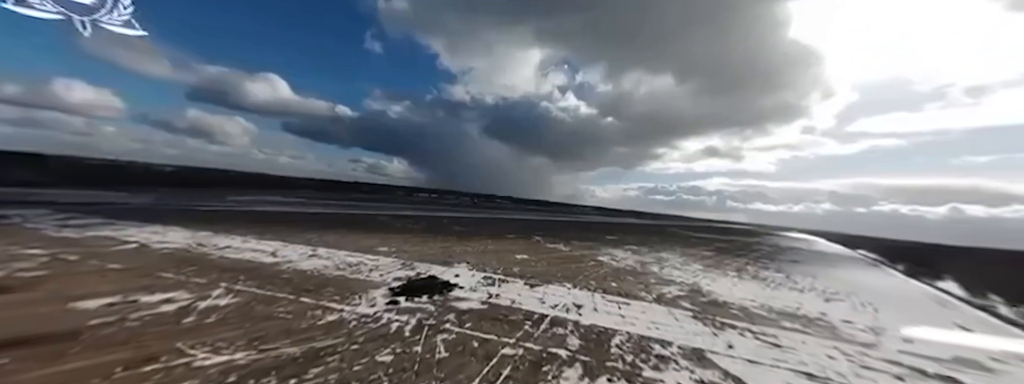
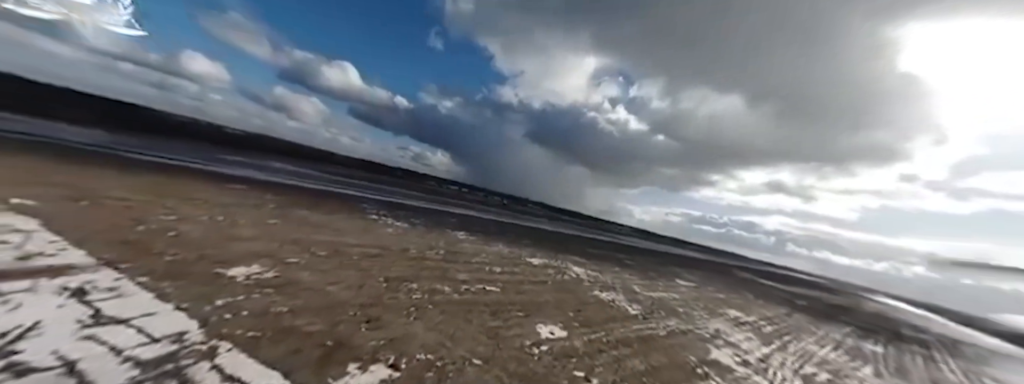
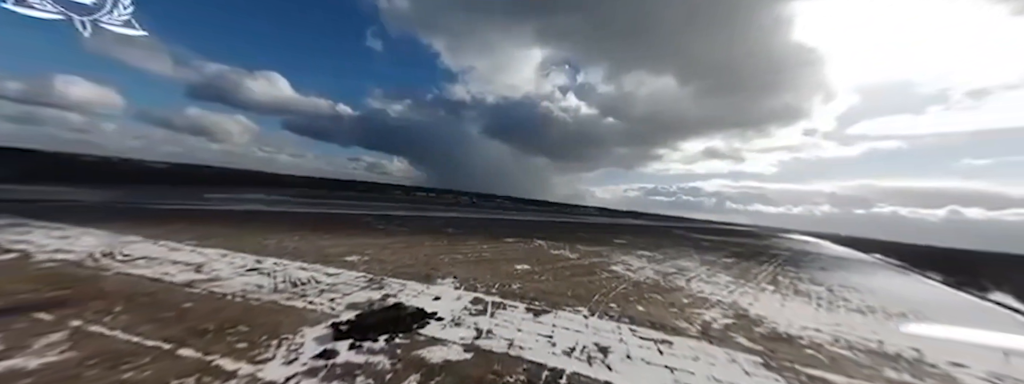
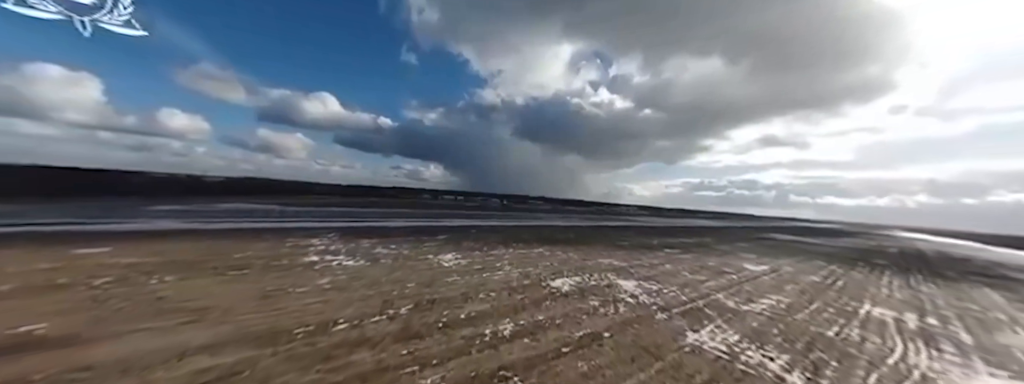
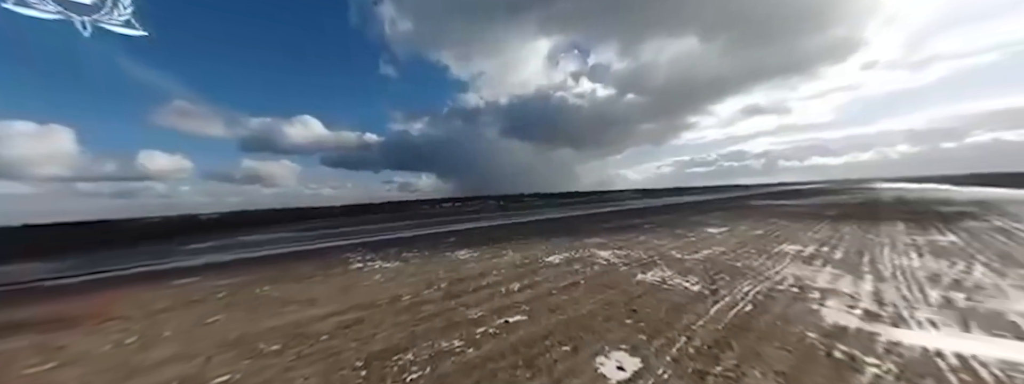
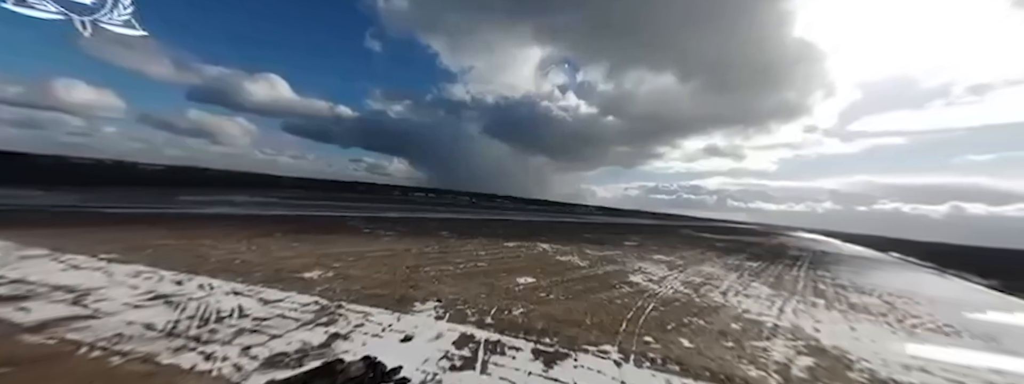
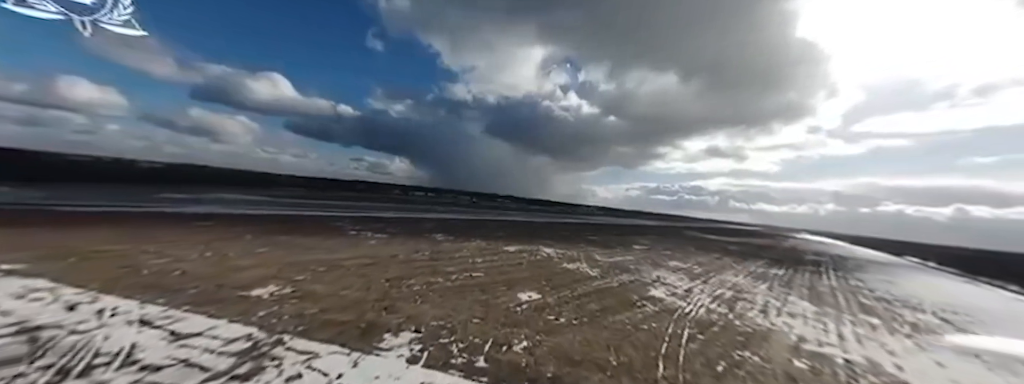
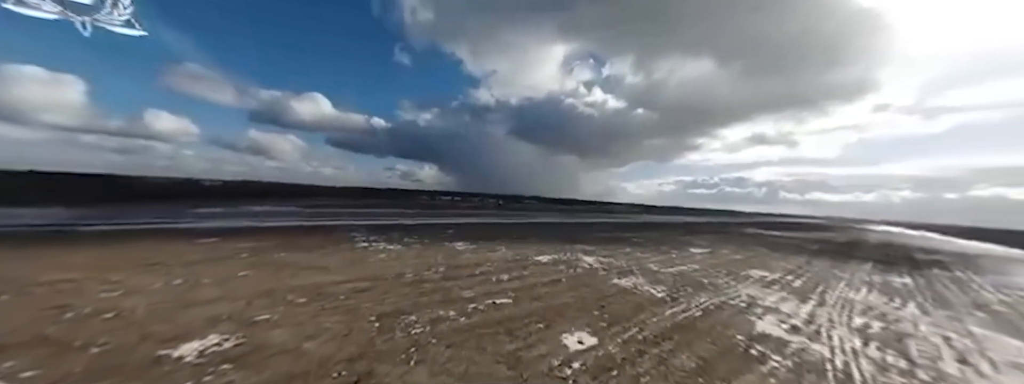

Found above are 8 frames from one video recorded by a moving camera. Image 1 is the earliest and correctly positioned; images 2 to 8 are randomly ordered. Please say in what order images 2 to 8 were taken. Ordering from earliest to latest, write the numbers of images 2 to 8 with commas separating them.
3, 6, 7, 2, 8, 5, 4
